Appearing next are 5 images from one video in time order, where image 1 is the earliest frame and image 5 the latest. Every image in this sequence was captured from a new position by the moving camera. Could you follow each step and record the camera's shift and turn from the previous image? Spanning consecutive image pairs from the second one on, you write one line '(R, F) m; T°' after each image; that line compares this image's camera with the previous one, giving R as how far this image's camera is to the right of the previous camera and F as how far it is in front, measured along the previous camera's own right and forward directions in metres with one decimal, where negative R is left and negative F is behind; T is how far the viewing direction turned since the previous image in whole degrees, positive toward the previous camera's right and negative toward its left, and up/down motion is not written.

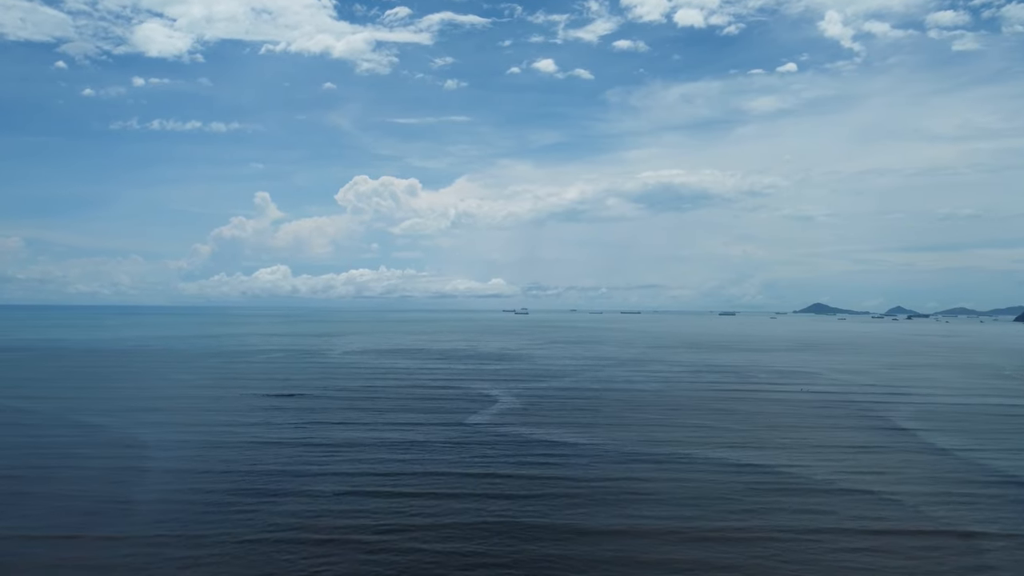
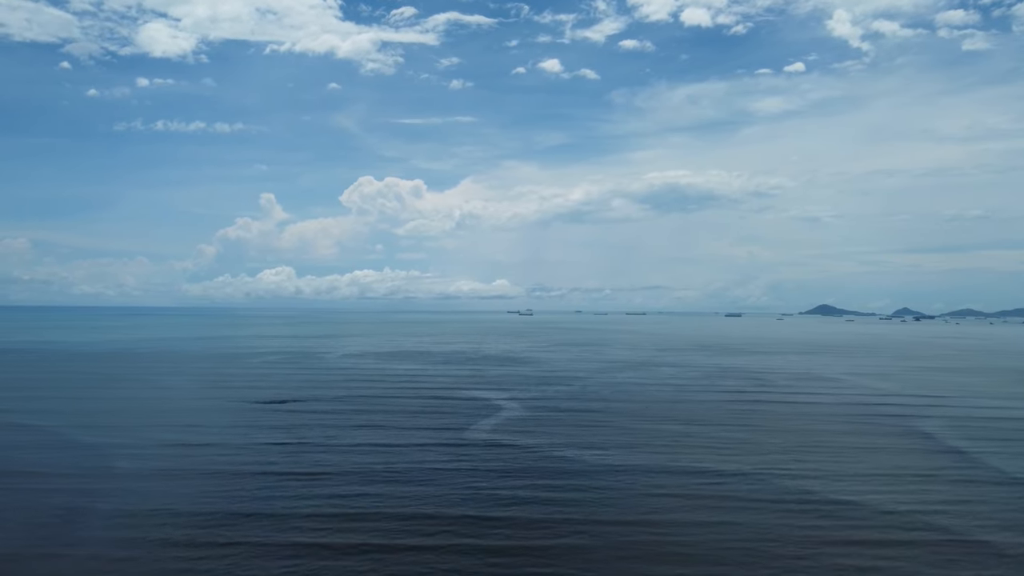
(0.0, +2.7) m; 0°
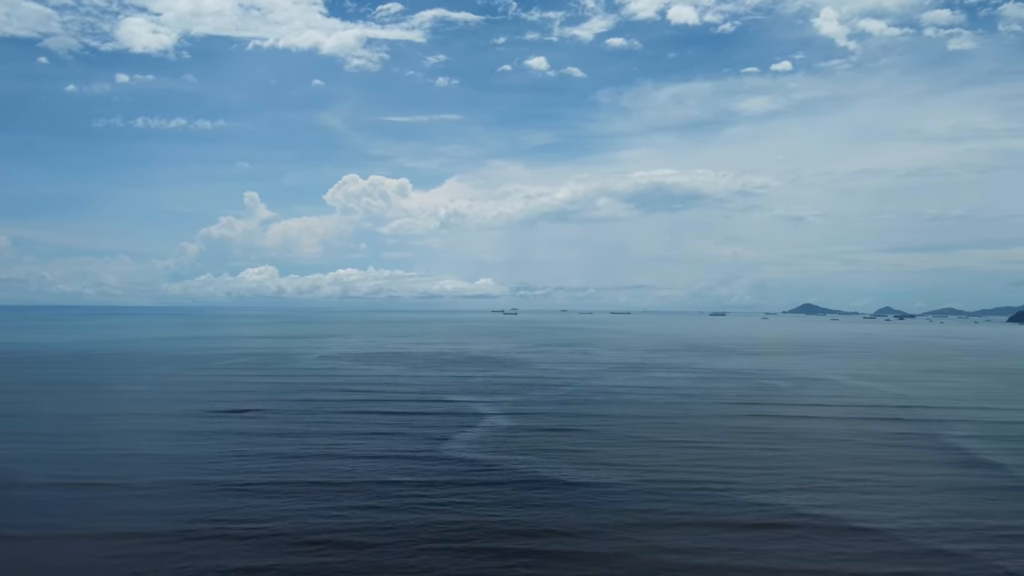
(+0.1, +3.6) m; +1°
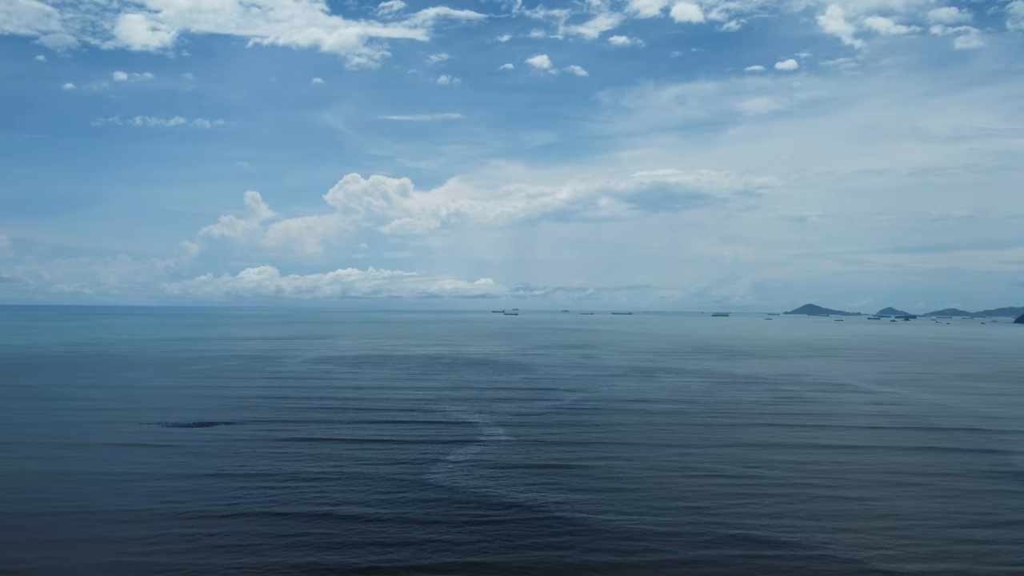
(0.0, +4.0) m; 0°
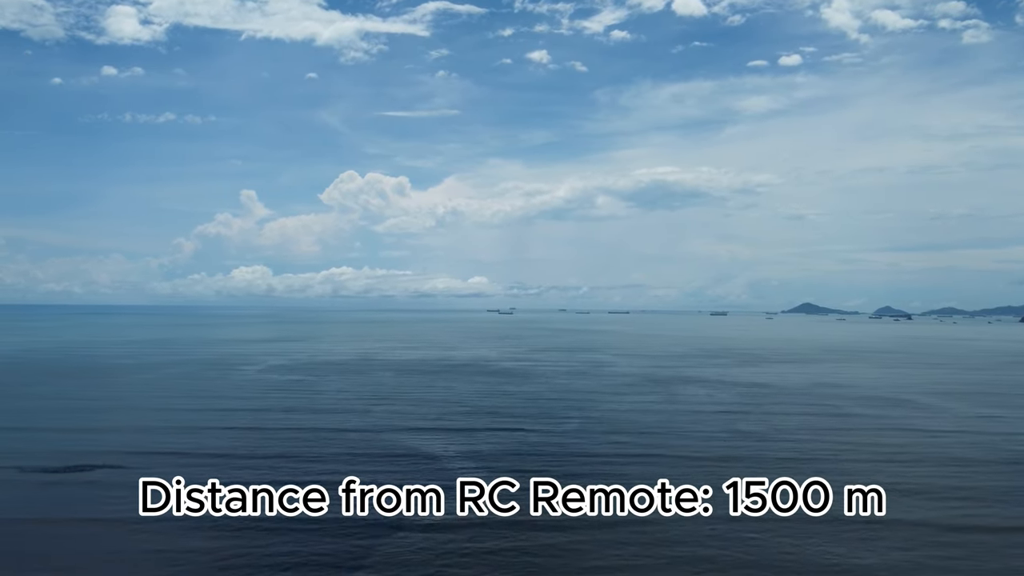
(-0.2, +8.5) m; 0°
